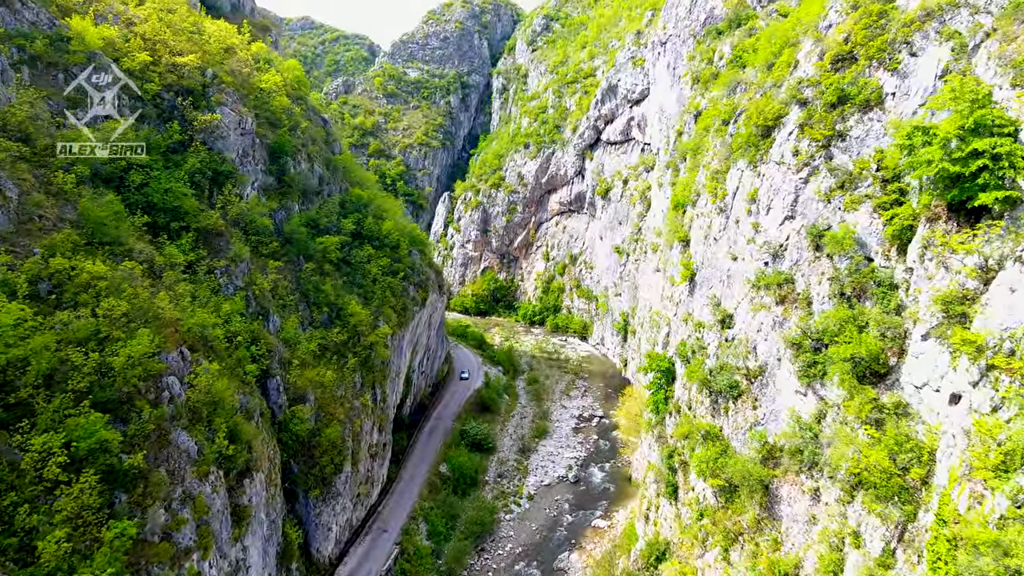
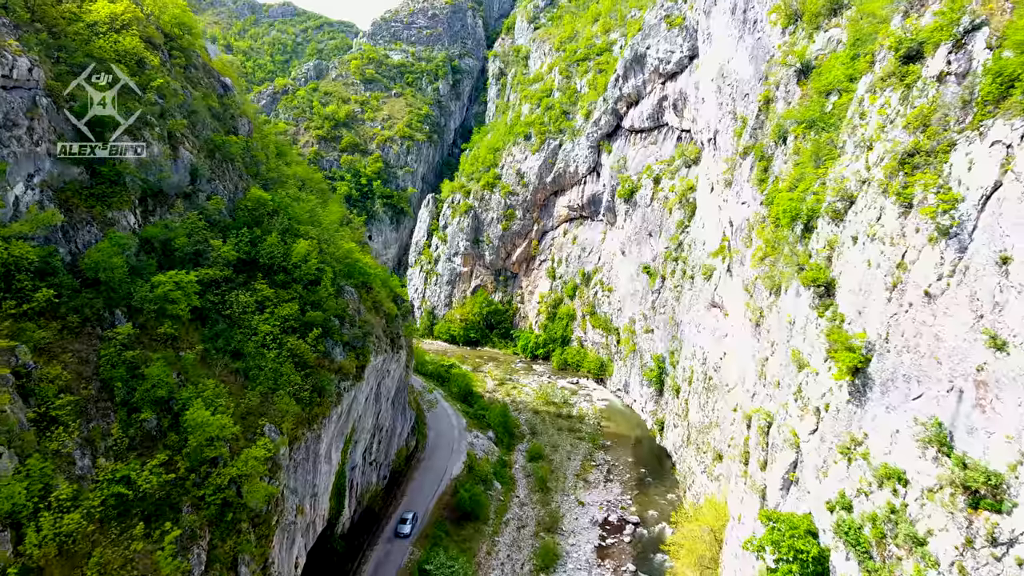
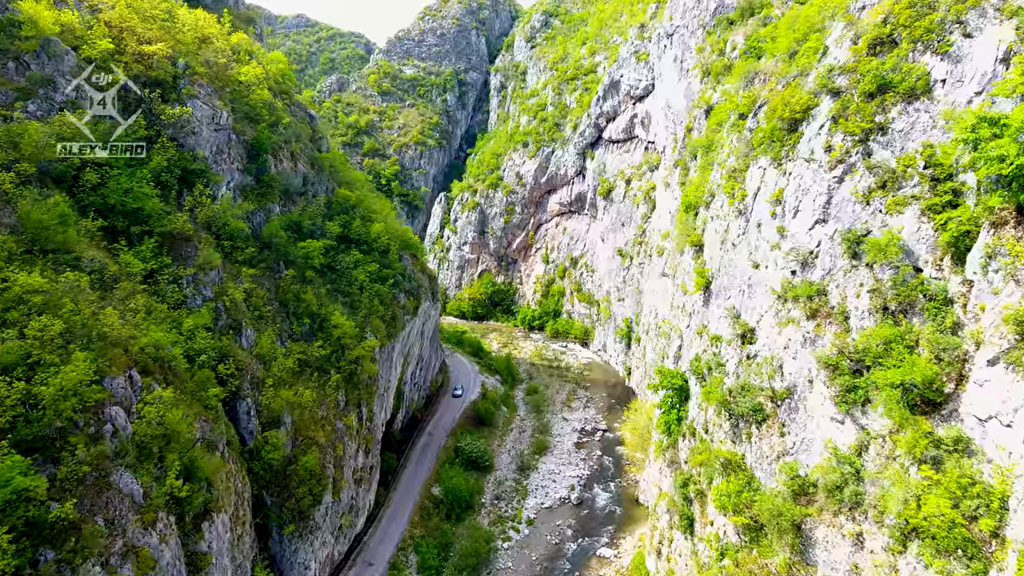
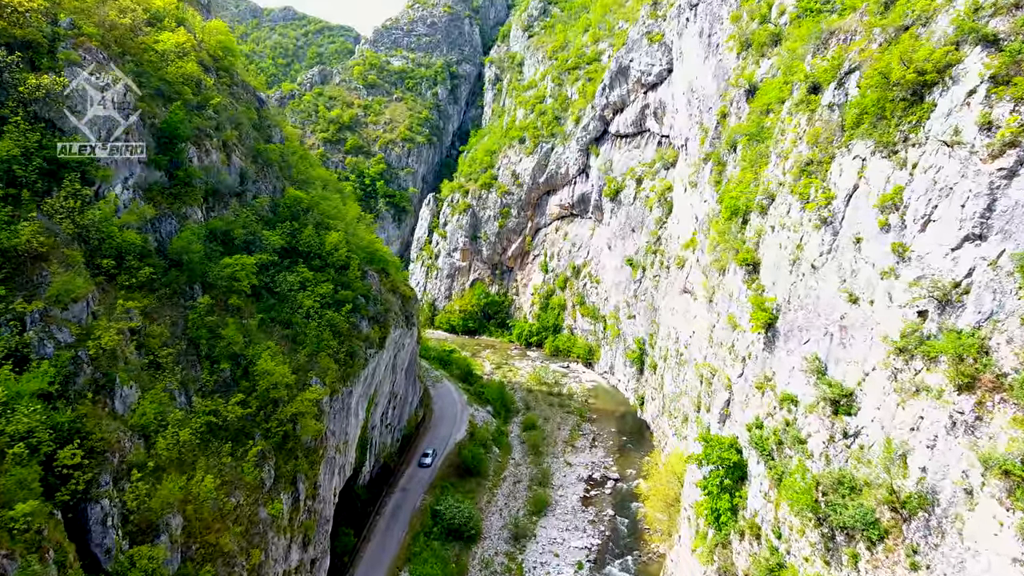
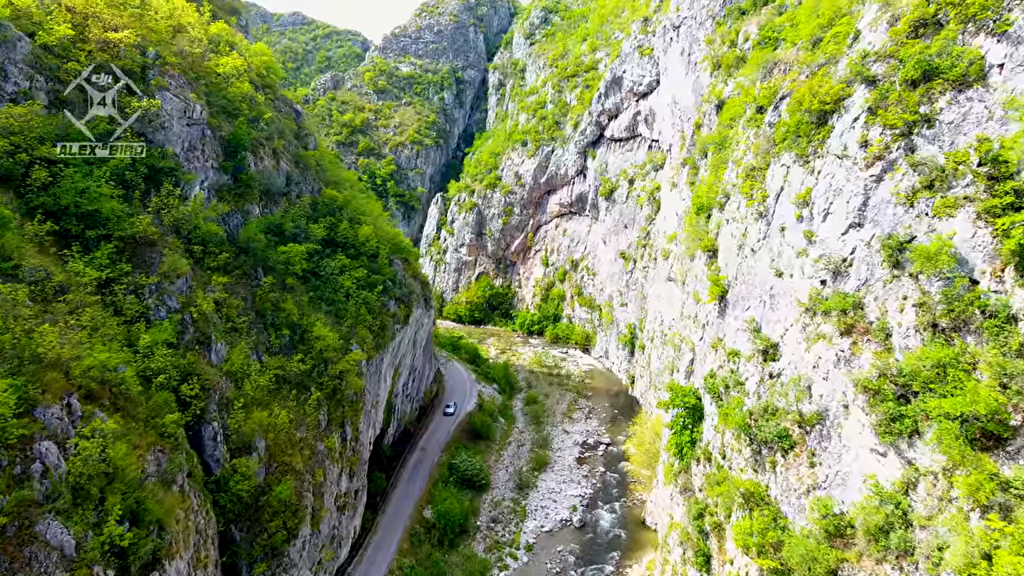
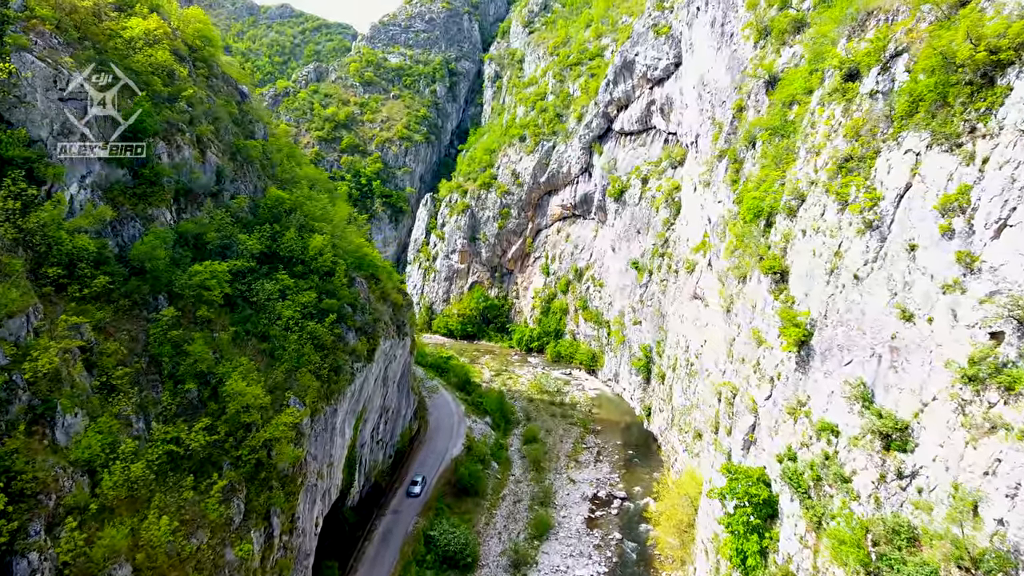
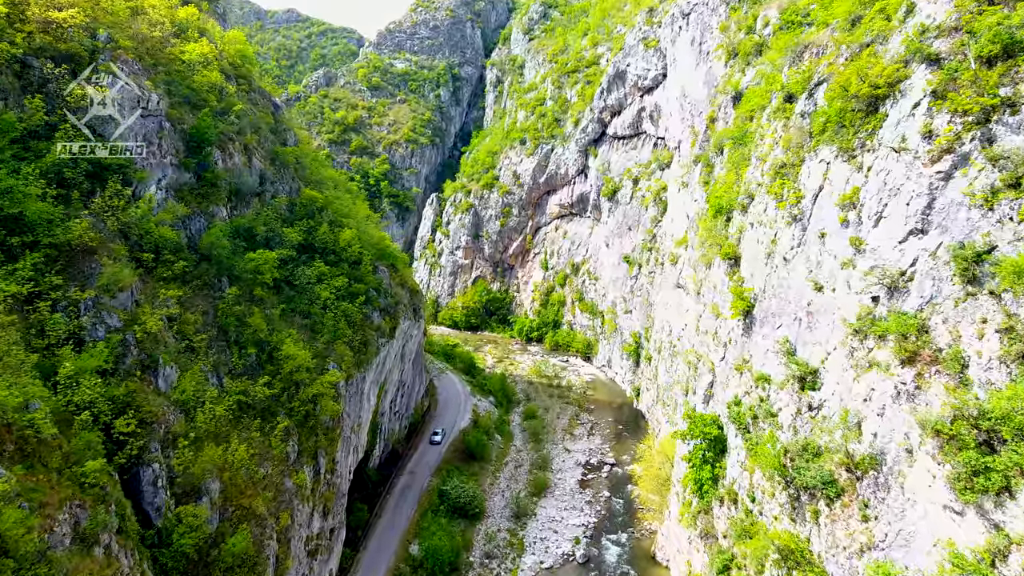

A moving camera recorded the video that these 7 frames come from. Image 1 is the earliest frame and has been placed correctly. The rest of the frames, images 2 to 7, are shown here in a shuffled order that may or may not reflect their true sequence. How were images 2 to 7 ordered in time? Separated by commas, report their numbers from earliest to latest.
3, 5, 7, 4, 6, 2
